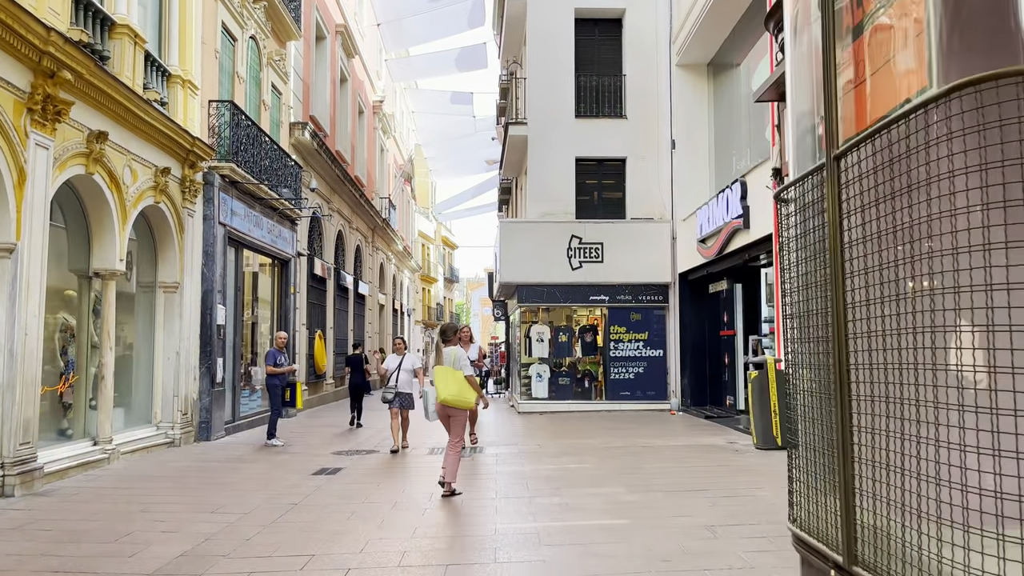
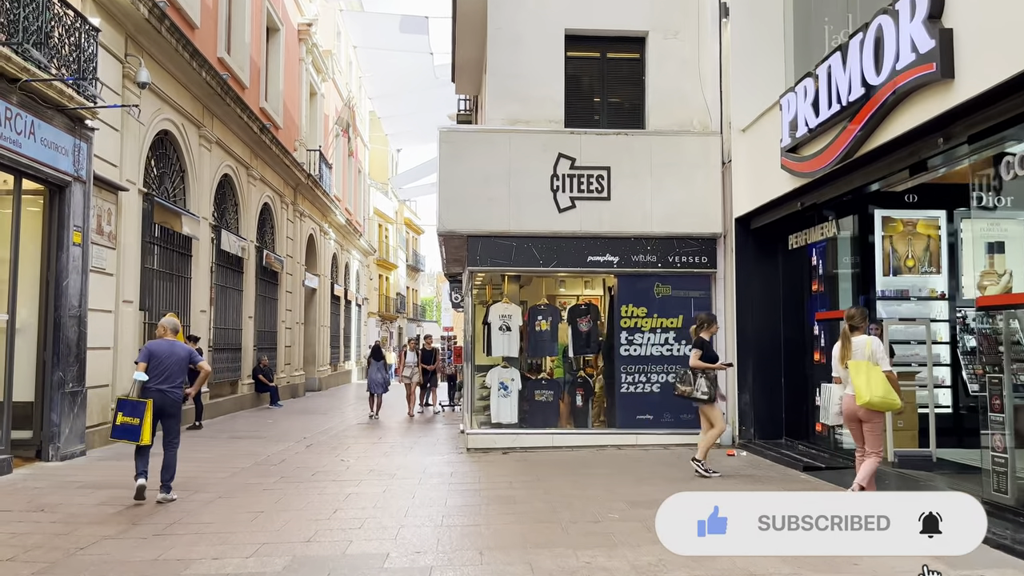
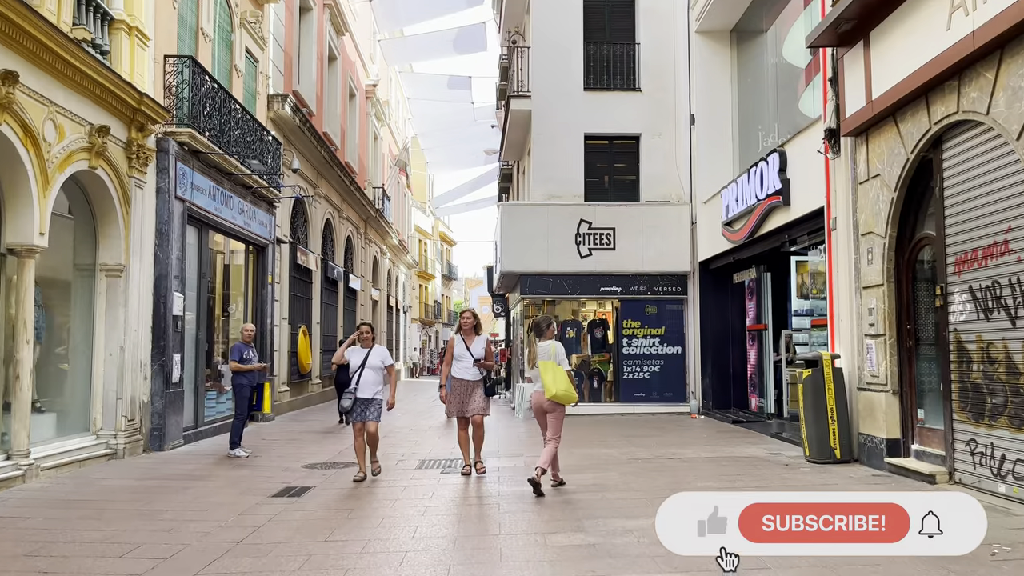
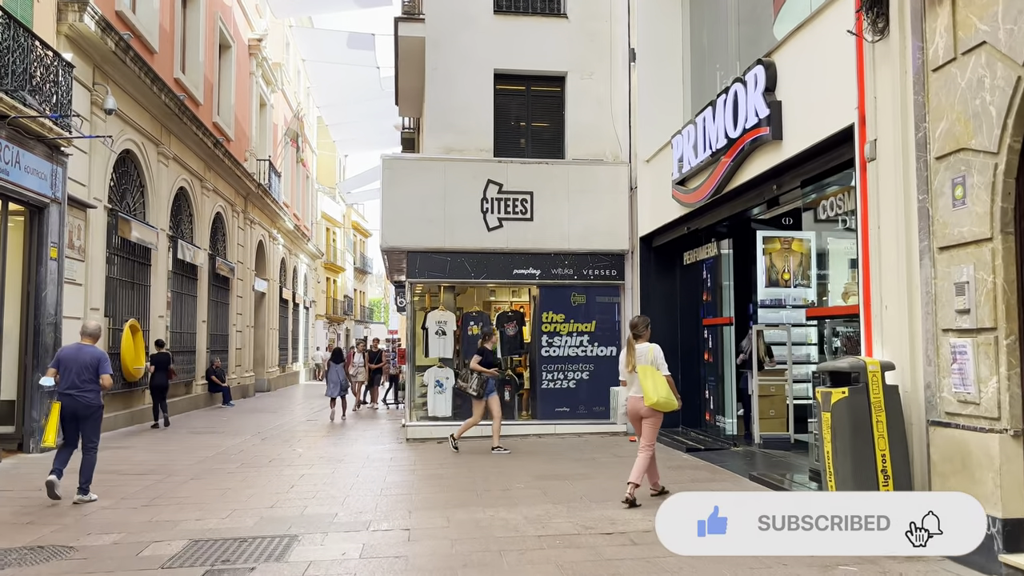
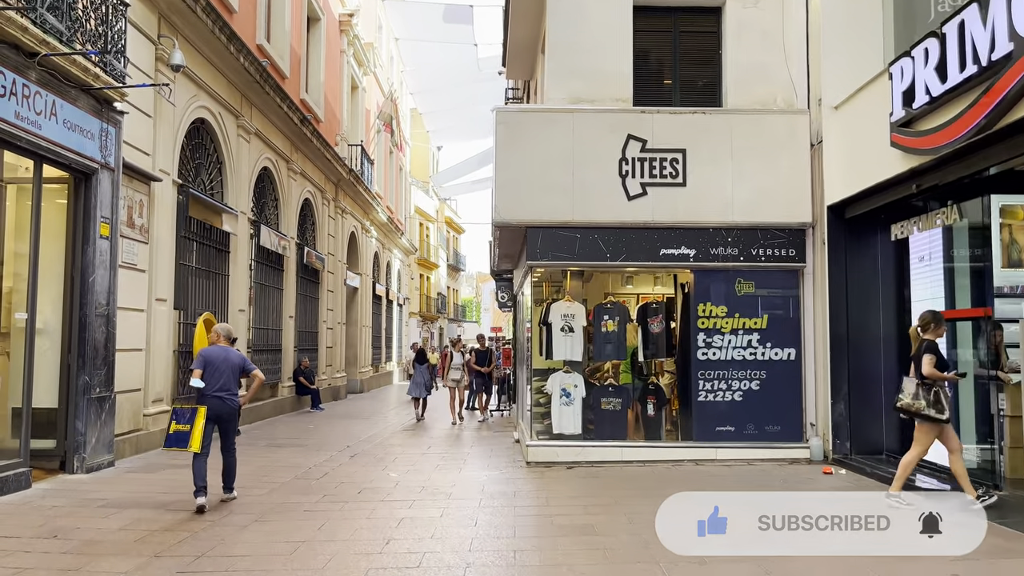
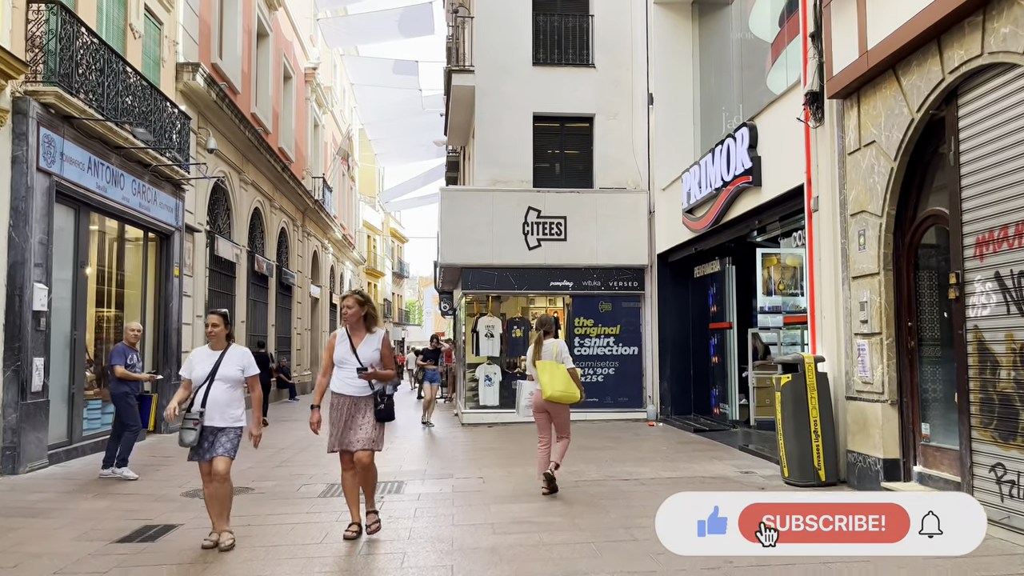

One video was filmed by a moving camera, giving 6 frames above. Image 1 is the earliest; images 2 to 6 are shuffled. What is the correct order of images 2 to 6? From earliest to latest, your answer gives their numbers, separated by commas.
3, 6, 4, 2, 5
